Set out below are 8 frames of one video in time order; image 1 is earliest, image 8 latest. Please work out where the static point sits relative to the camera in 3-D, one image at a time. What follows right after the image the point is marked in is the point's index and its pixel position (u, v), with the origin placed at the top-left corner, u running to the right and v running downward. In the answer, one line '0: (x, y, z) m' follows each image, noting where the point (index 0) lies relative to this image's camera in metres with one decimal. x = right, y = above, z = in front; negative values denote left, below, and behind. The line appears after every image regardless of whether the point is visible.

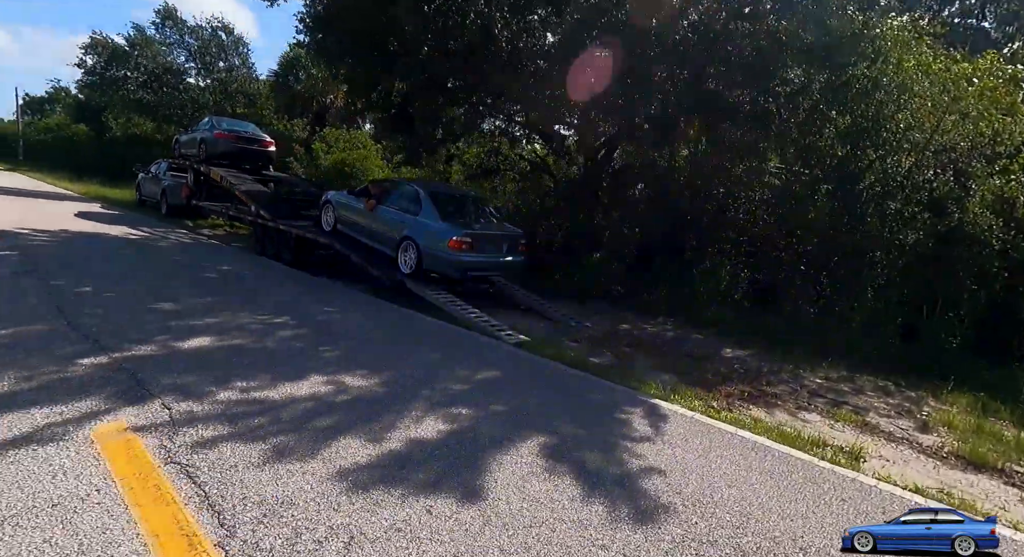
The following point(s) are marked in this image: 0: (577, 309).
0: (+1.1, -0.5, +9.1) m
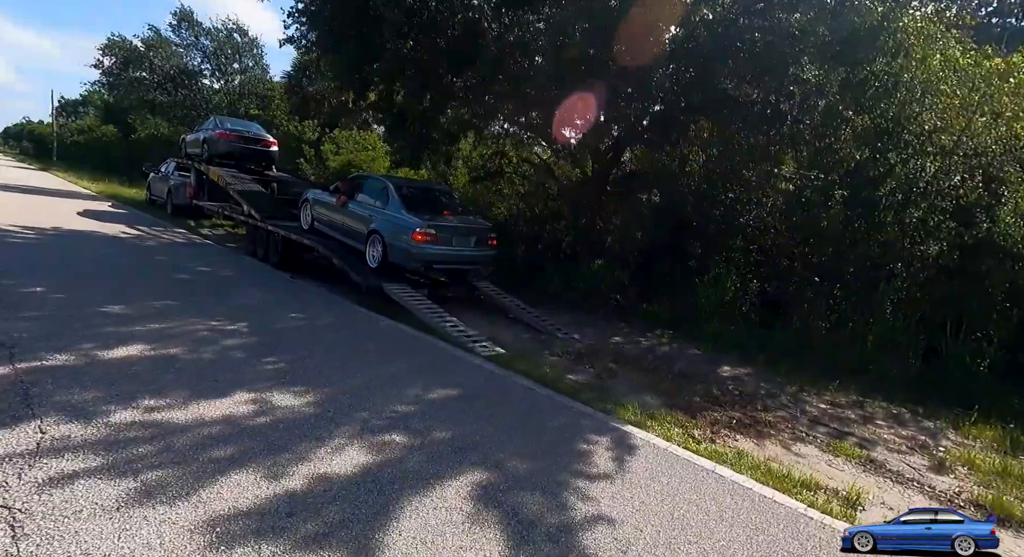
0: (+0.9, -0.7, +8.6) m
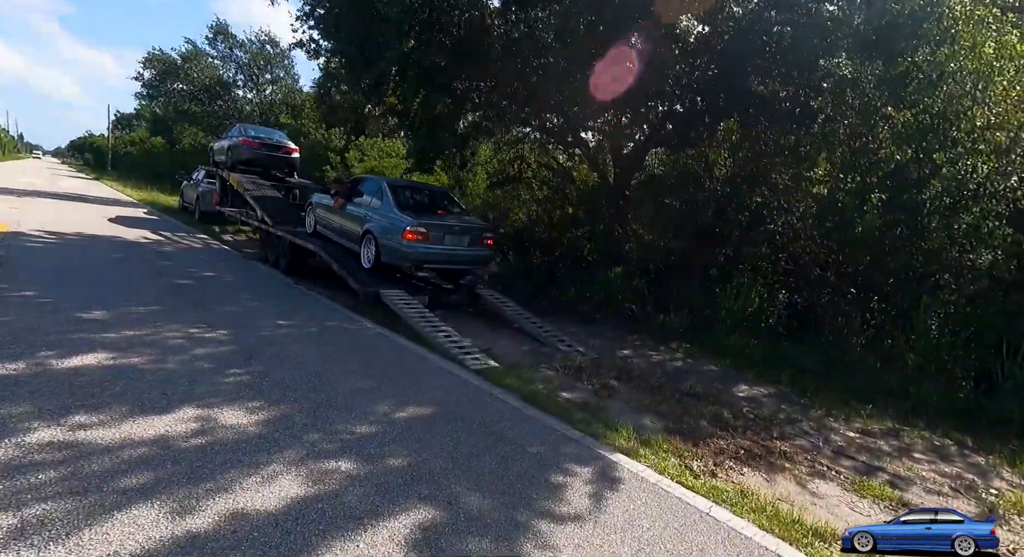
0: (+1.0, -0.8, +8.1) m
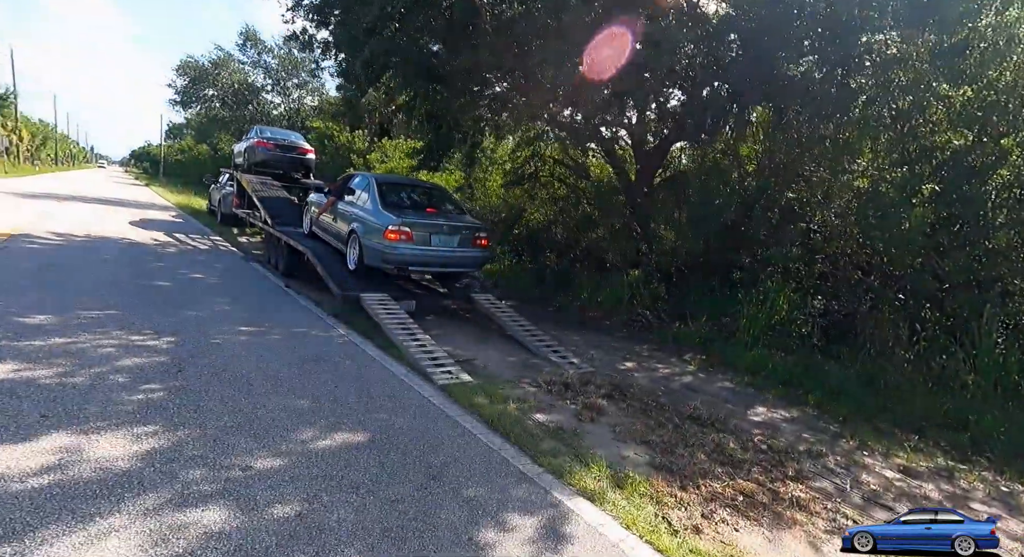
0: (+0.9, -0.8, +7.3) m
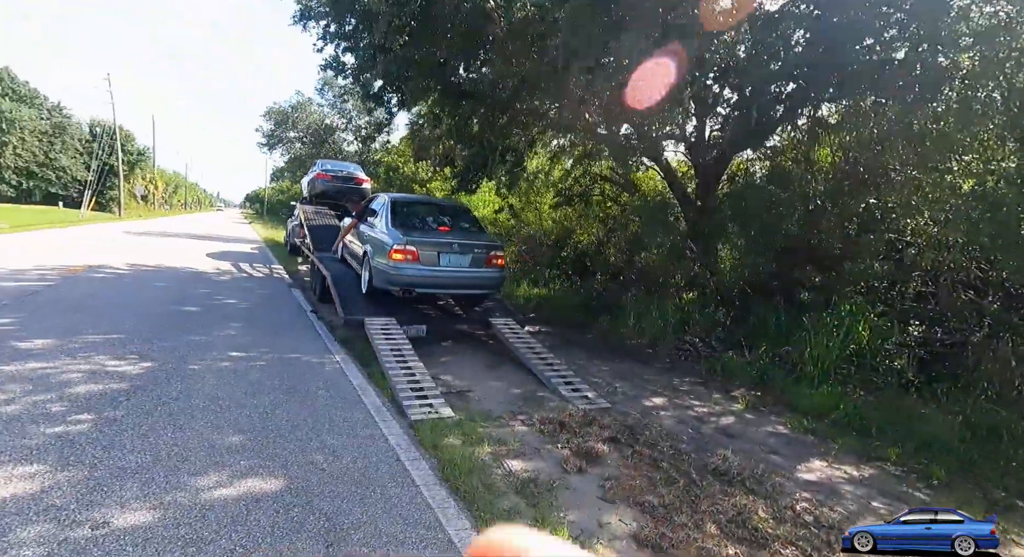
0: (+1.1, -1.1, +6.3) m
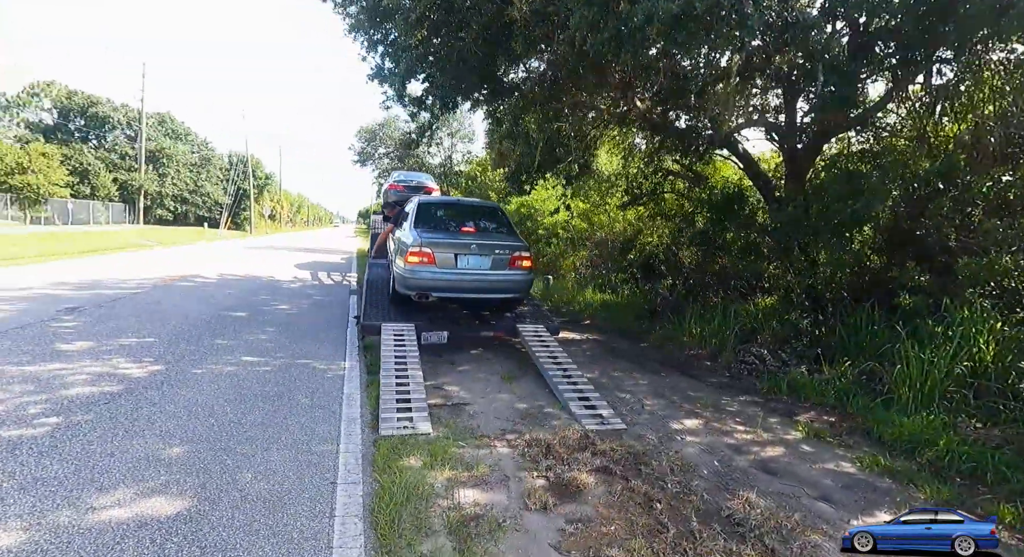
0: (+1.3, -1.1, +5.5) m
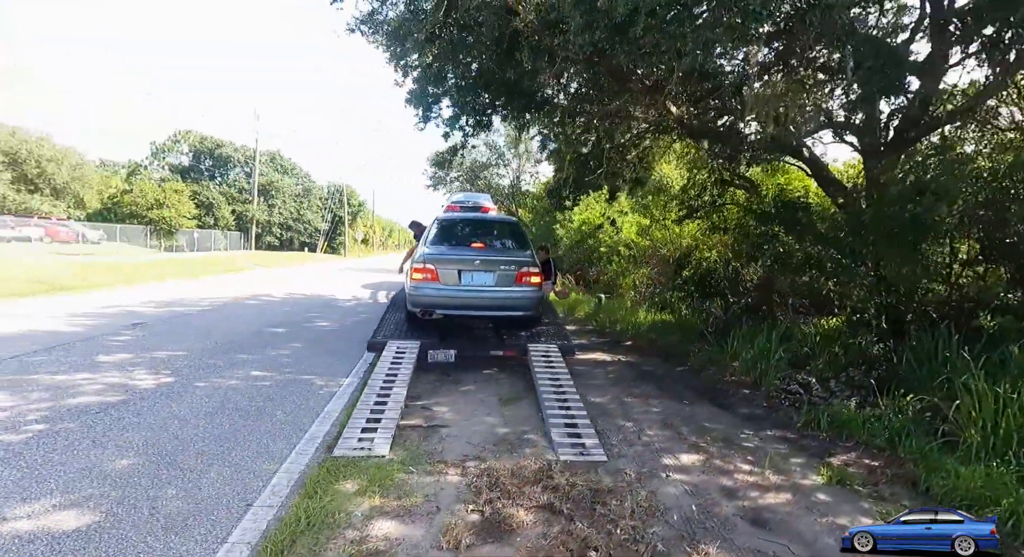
0: (+1.2, -1.2, +4.9) m
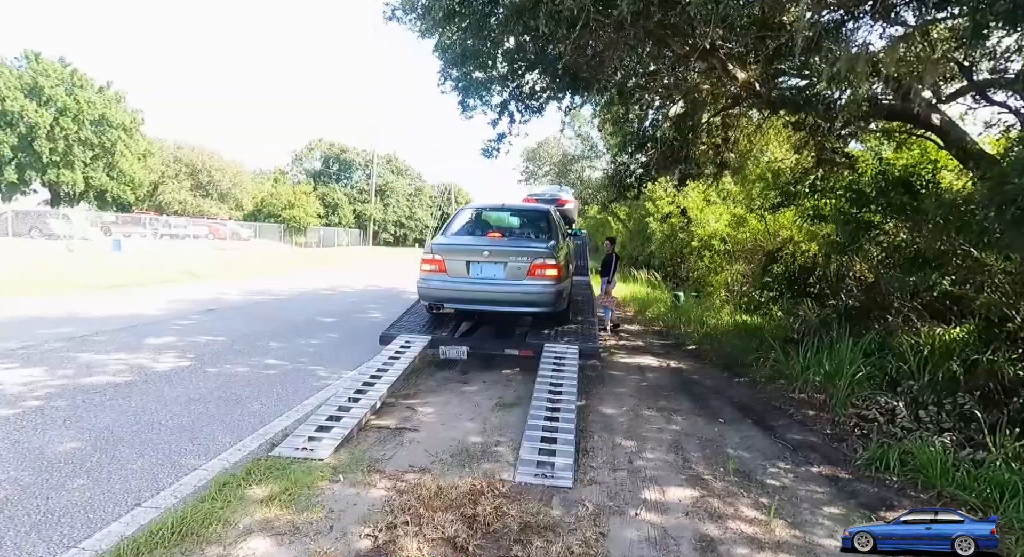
0: (+1.1, -1.2, +4.1) m
